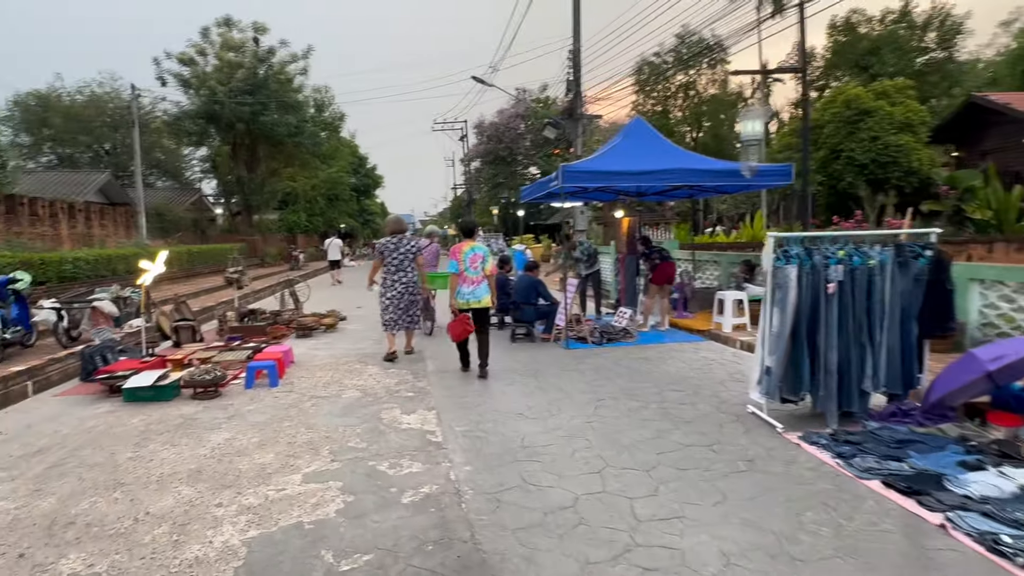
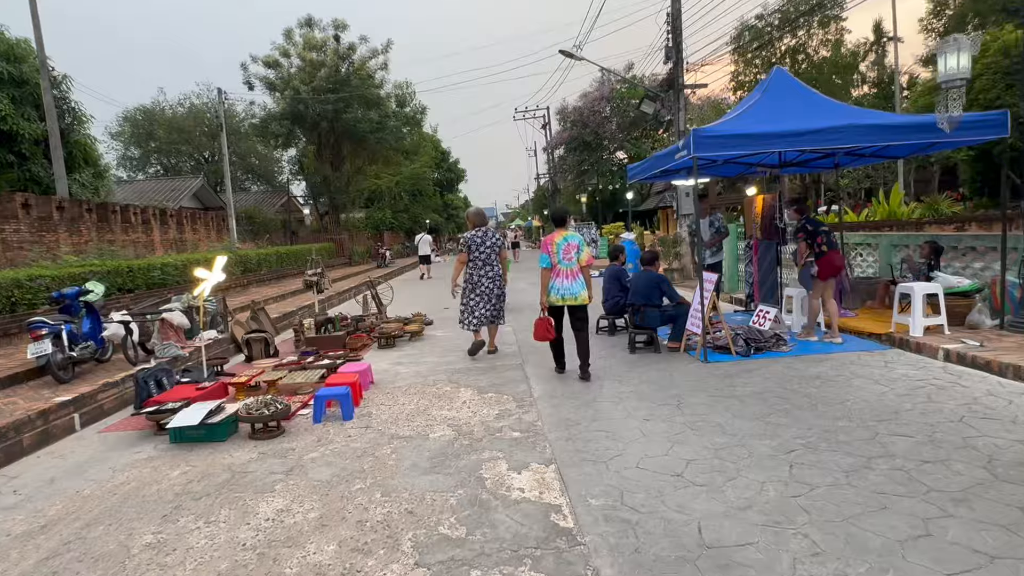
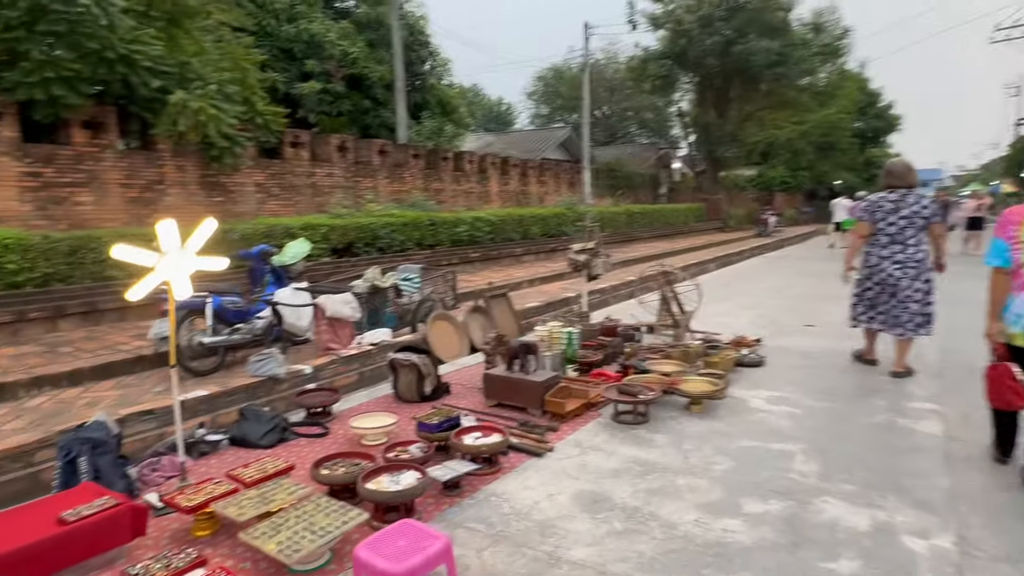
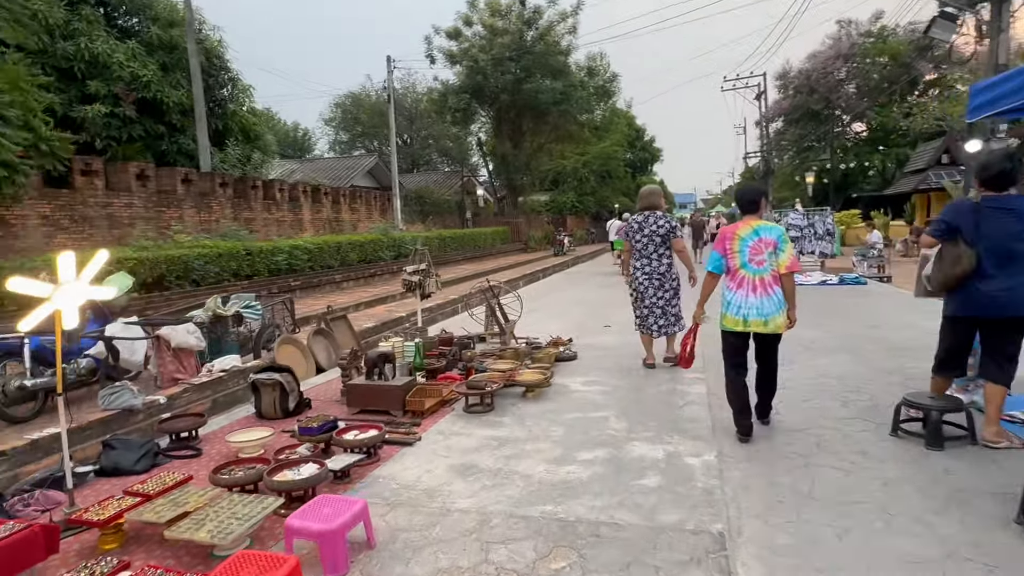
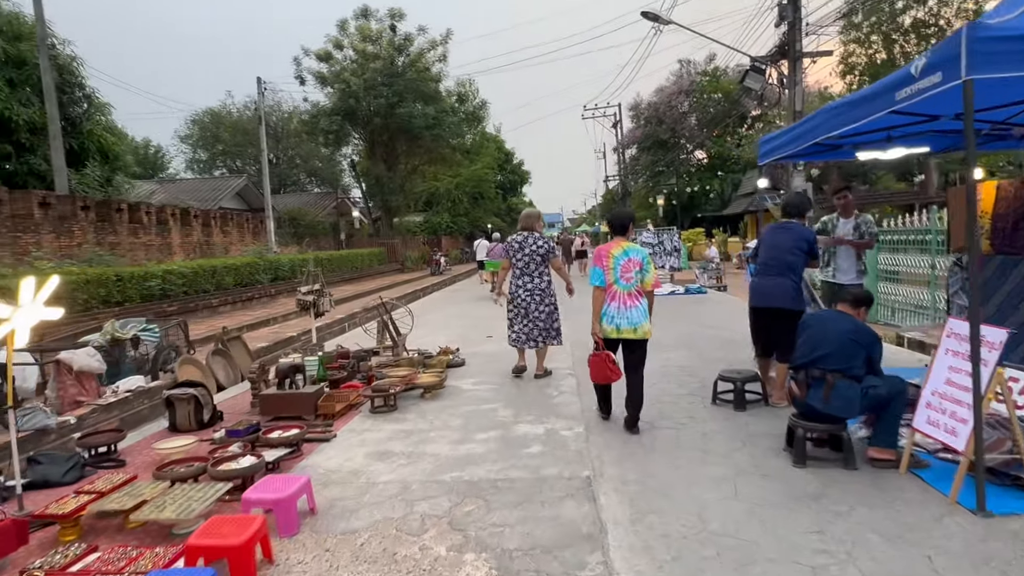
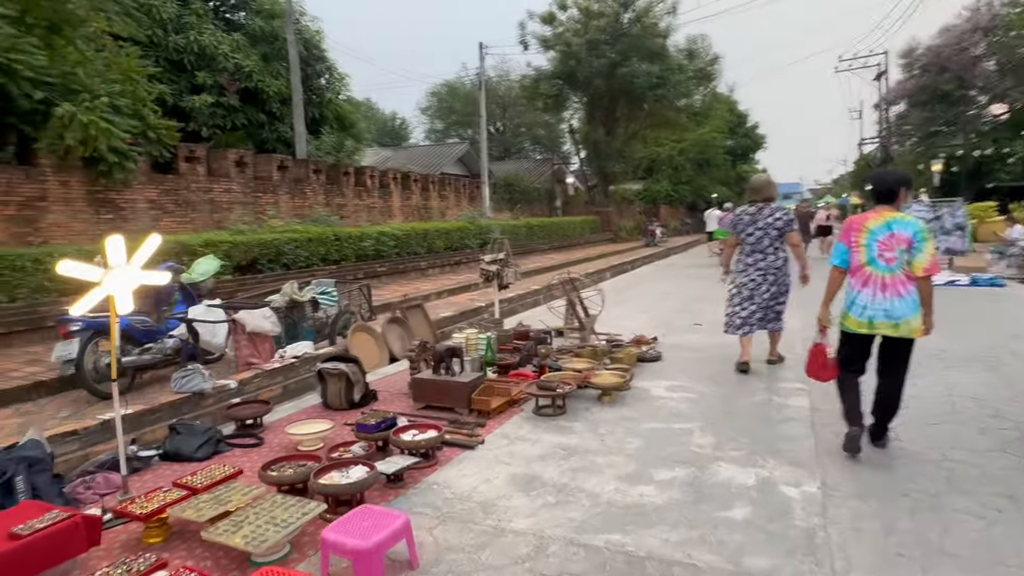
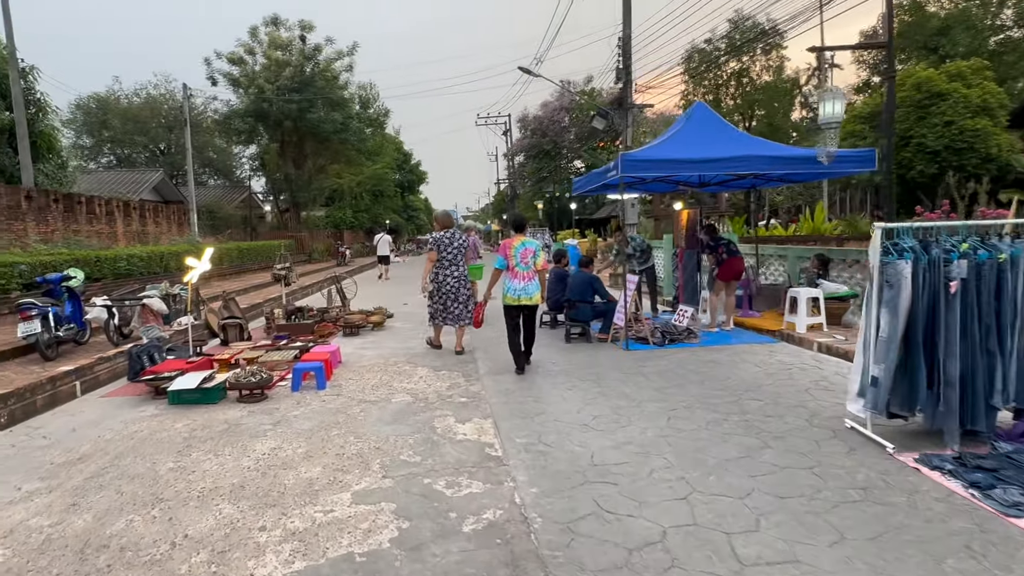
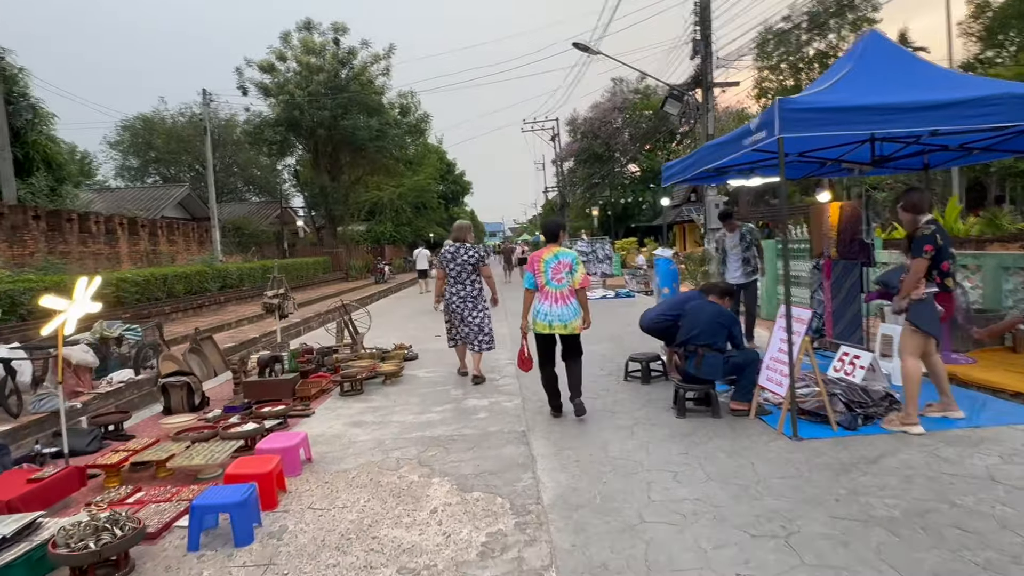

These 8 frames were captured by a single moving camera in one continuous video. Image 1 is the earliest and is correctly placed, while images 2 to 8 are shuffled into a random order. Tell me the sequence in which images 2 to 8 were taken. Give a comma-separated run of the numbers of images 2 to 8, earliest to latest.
7, 2, 8, 5, 4, 6, 3
